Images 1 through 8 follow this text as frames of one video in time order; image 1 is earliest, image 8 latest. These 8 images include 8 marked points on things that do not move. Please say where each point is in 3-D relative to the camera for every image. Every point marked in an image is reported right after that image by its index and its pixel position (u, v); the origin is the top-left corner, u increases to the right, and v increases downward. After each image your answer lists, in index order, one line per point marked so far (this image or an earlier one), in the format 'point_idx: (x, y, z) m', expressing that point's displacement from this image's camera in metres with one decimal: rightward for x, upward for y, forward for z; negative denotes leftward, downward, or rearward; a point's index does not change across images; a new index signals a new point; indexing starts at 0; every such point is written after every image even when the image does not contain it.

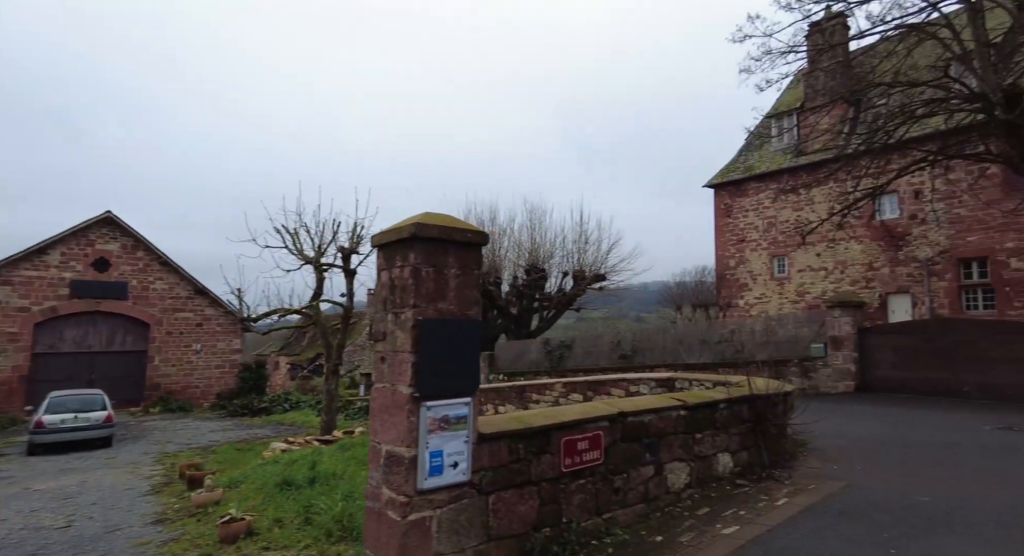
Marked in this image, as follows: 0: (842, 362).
0: (+7.6, -2.0, +12.2) m
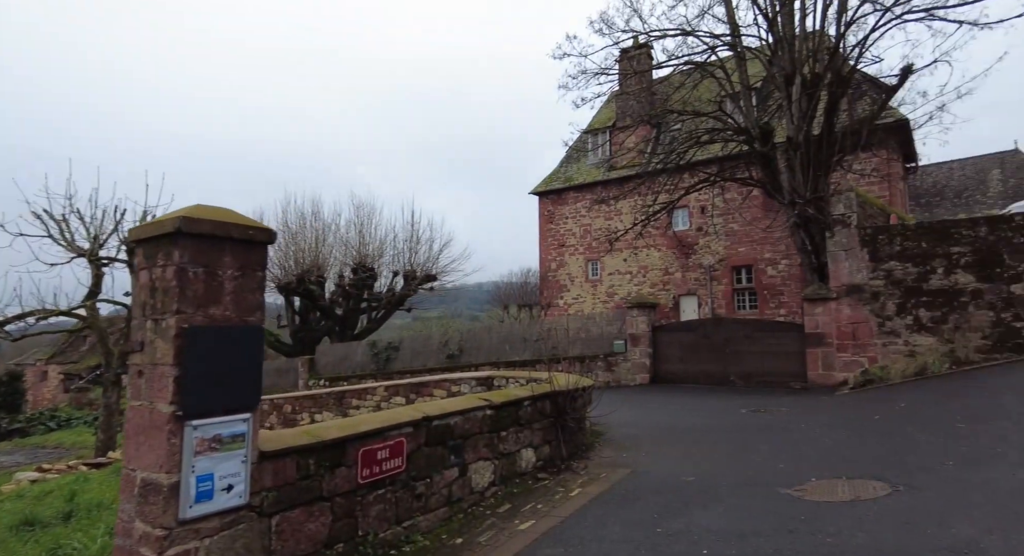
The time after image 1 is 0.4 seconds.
0: (+3.3, -2.0, +13.6) m
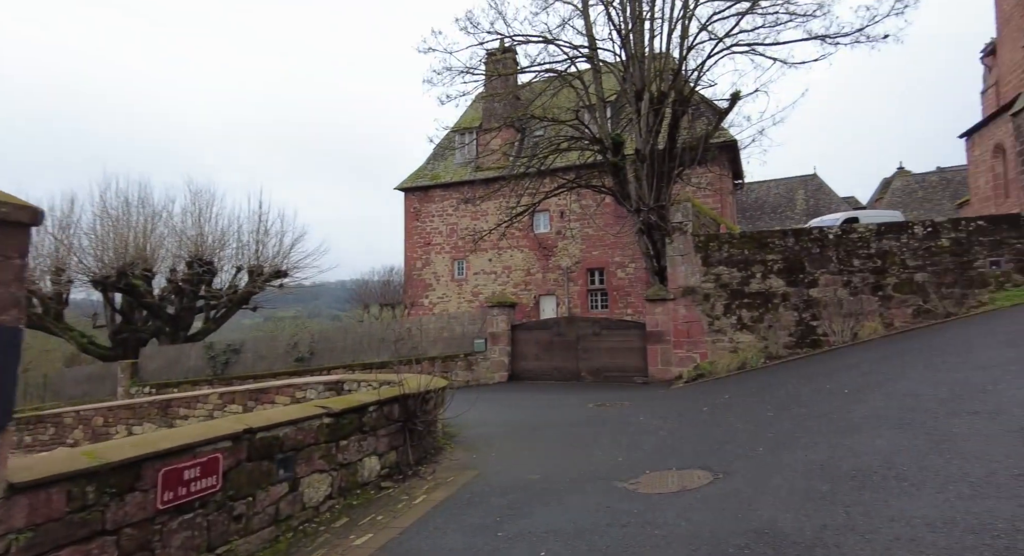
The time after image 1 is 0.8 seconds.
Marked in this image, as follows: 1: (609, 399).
0: (-0.3, -2.0, +13.7) m
1: (+1.8, -2.3, +9.7) m
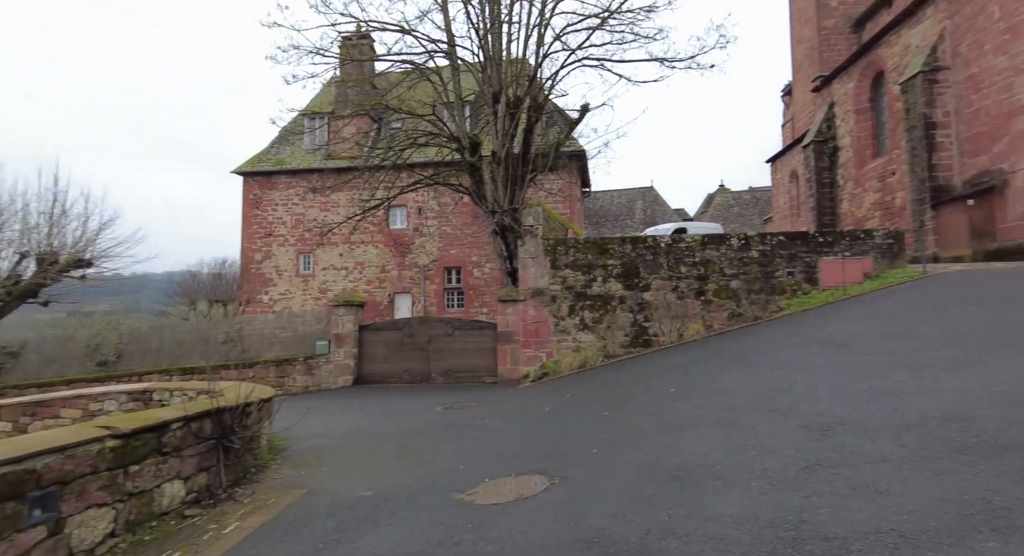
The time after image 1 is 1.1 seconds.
0: (-4.2, -1.9, +12.8) m
1: (-1.1, -2.3, +9.5) m
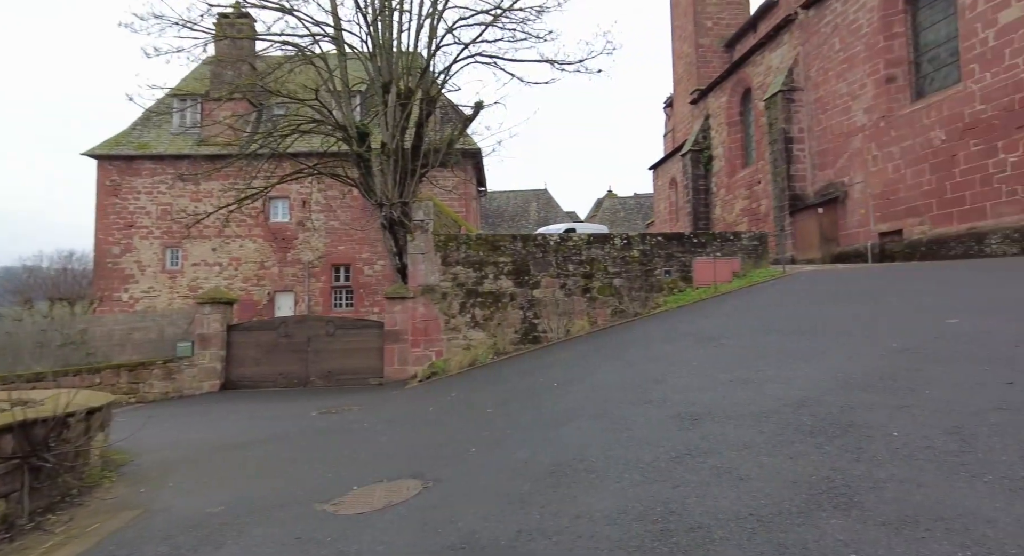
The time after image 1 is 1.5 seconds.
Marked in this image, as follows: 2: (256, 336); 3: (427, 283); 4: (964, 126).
0: (-6.7, -1.8, +11.4) m
1: (-3.1, -2.2, +8.8) m
2: (-5.8, -1.3, +11.6) m
3: (-1.8, -0.1, +10.6) m
4: (+8.4, +2.8, +9.6) m
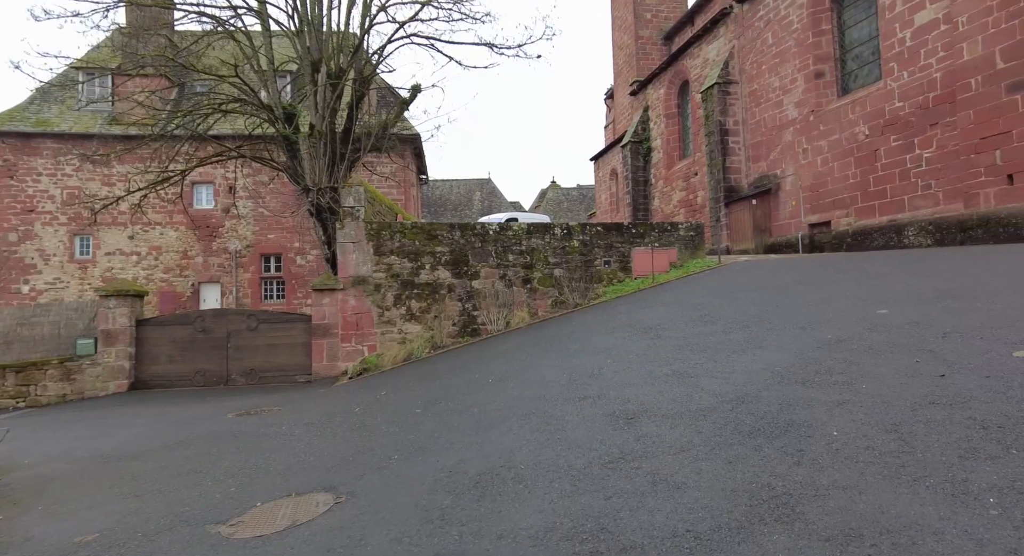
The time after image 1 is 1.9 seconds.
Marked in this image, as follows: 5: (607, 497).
0: (-8.0, -1.6, +10.3) m
1: (-4.1, -2.0, +8.1) m
2: (-7.1, -1.1, +10.6) m
3: (-3.0, +0.1, +10.0) m
4: (+7.3, +3.0, +10.0) m
5: (+0.5, -1.1, +2.6) m
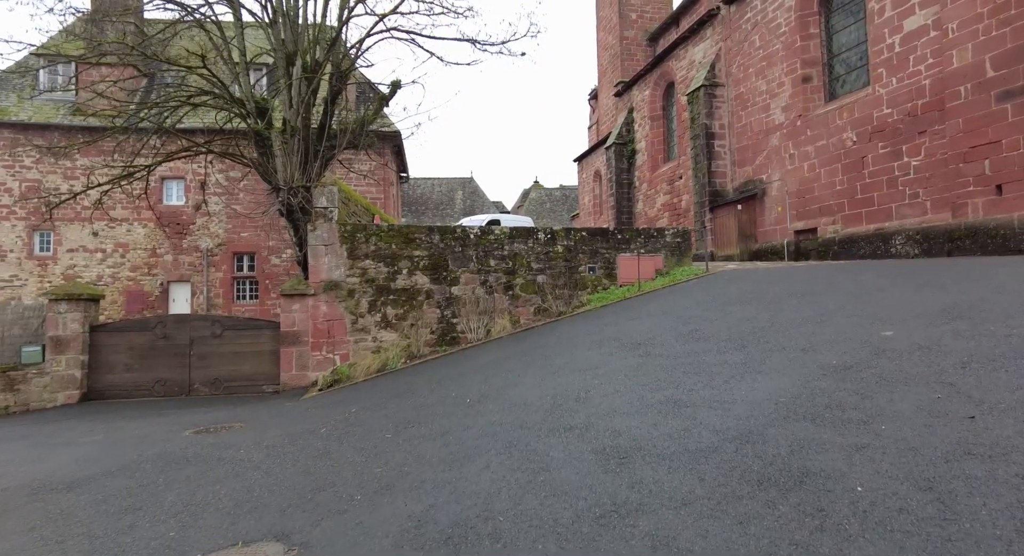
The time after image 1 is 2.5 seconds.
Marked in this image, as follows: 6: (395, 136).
0: (-8.4, -1.7, +9.6) m
1: (-4.4, -2.1, +7.6) m
2: (-7.5, -1.2, +10.0) m
3: (-3.4, 0.0, +9.5) m
4: (+6.9, +2.9, +9.8) m
5: (+0.4, -1.2, +2.2) m
6: (-4.5, +5.4, +19.5) m
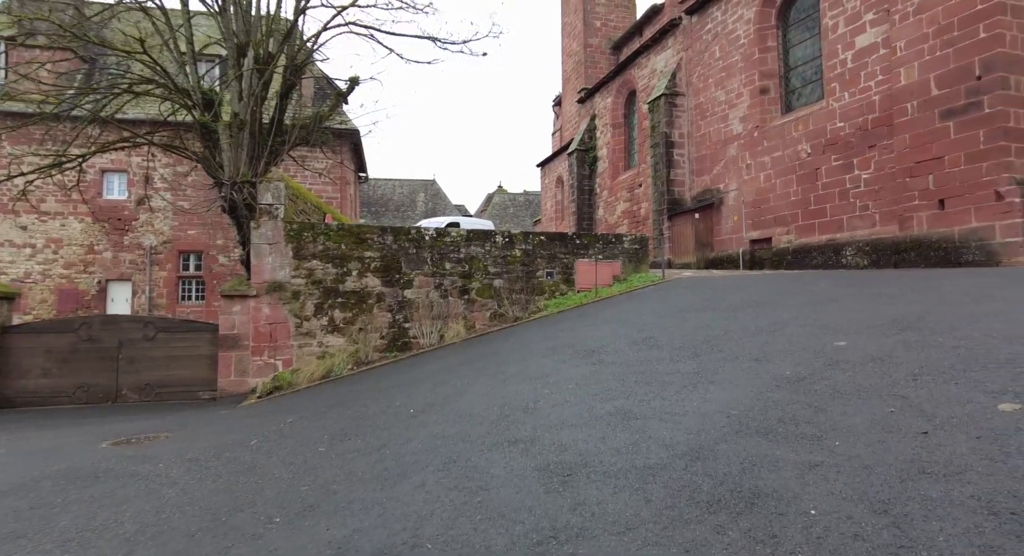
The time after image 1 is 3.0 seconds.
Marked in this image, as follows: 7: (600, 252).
0: (-9.2, -1.6, +8.7) m
1: (-5.1, -2.1, +7.0) m
2: (-8.3, -1.1, +9.1) m
3: (-4.1, 0.0, +9.0) m
4: (+6.1, +2.7, +10.1) m
5: (+0.1, -1.3, +2.0) m
6: (-5.9, +5.3, +19.0) m
7: (+1.8, +0.5, +10.6) m
